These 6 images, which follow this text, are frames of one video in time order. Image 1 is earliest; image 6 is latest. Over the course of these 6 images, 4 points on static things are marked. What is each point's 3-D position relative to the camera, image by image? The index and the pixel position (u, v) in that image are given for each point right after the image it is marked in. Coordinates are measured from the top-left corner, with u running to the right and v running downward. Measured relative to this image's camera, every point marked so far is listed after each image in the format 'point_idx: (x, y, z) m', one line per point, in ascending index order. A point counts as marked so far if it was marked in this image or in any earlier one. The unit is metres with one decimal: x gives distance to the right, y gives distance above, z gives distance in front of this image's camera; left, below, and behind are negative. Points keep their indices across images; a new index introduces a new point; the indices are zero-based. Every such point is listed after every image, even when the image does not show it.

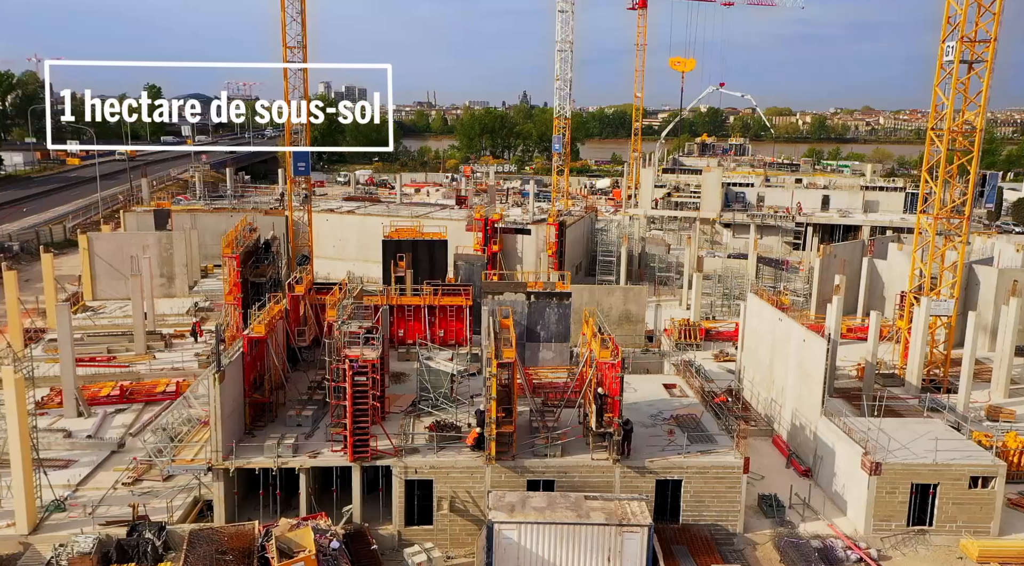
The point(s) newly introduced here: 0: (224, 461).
0: (-5.6, -3.4, +15.6) m
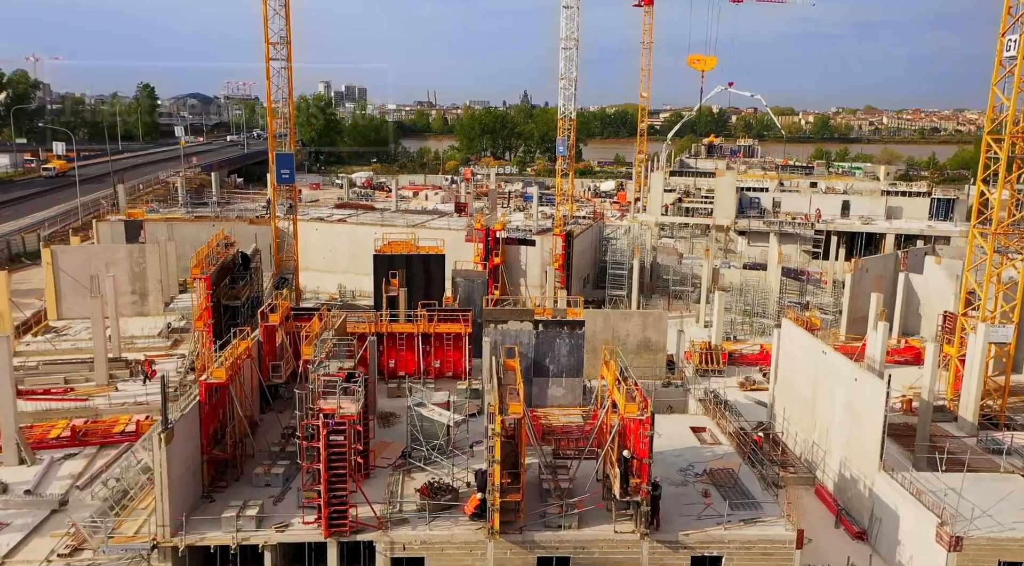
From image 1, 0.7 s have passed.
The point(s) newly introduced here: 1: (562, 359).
0: (-5.4, -4.1, +12.9) m
1: (+1.2, -1.8, +19.1) m
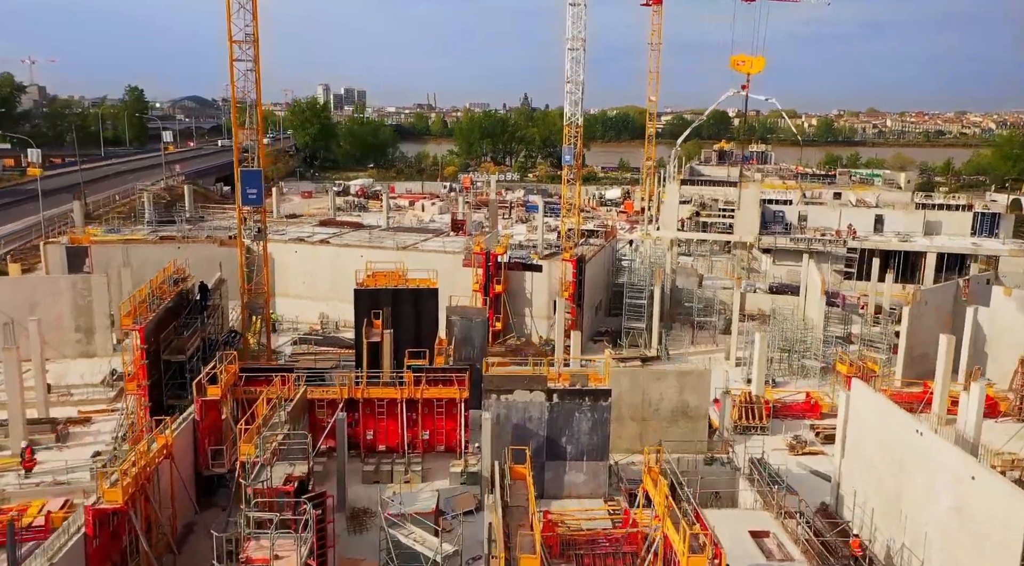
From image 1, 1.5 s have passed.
0: (-5.3, -5.1, +8.9) m
1: (+1.3, -2.9, +15.0) m
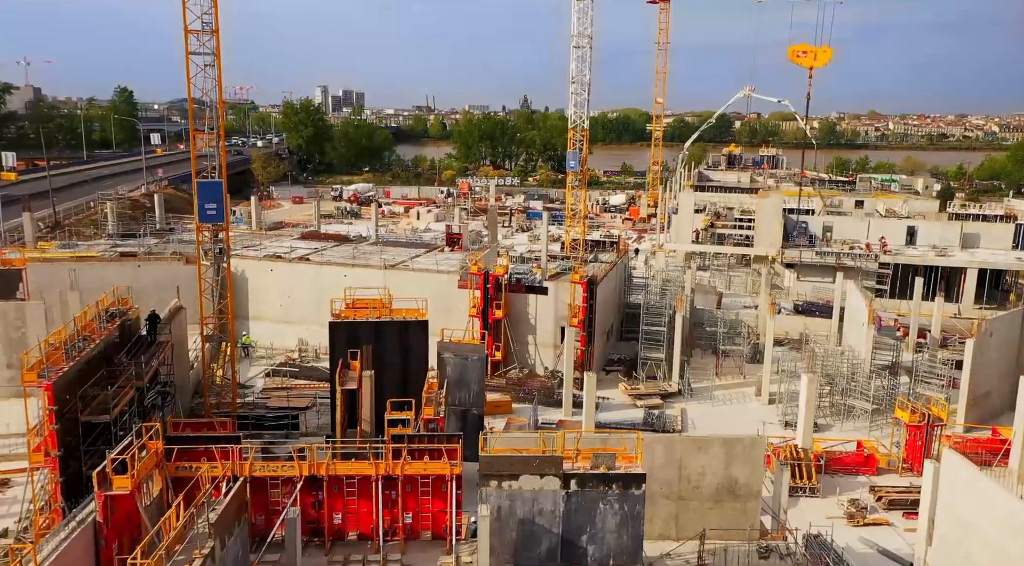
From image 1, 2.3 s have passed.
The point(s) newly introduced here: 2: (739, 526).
0: (-5.2, -5.9, +5.4) m
1: (+1.4, -3.6, +11.6) m
2: (+3.9, -4.1, +13.8) m
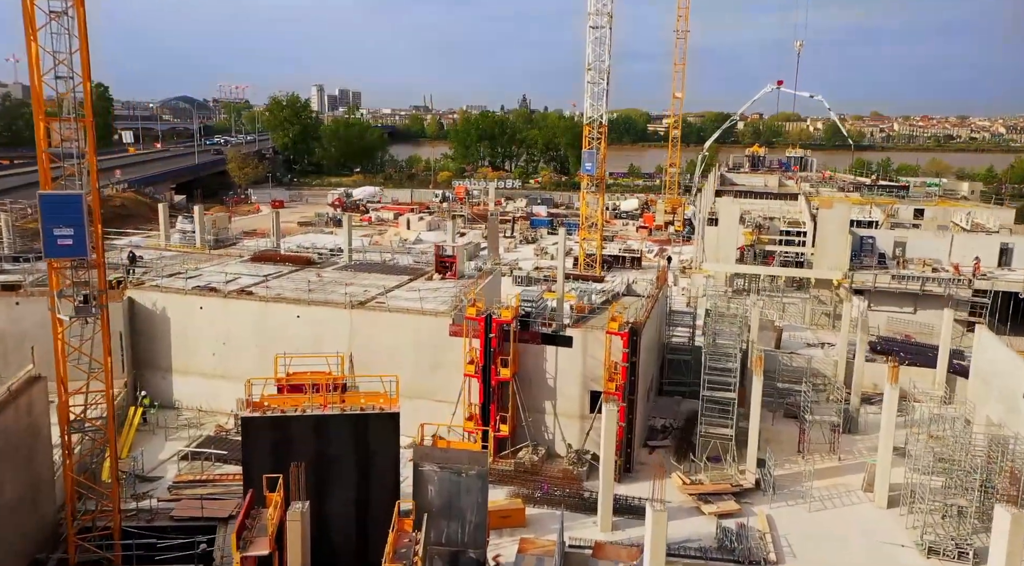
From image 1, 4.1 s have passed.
0: (-4.9, -7.0, -1.9) m
1: (+1.7, -4.8, +4.3) m
2: (+4.2, -5.2, +6.5) m
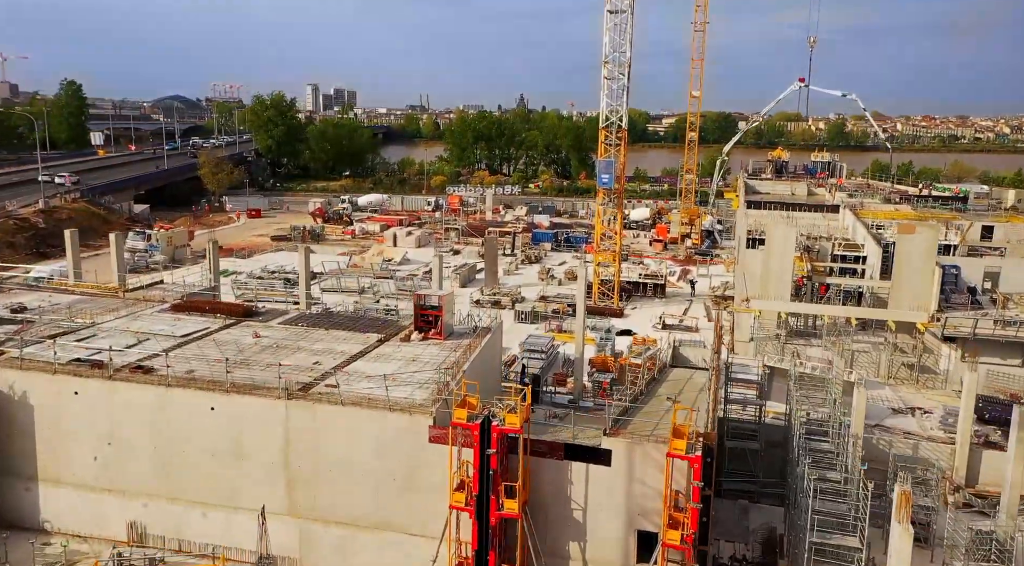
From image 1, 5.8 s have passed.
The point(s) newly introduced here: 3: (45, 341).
0: (-4.7, -8.4, -8.4) m
1: (+1.9, -6.2, -2.2) m
2: (+4.4, -6.6, +0.1) m
3: (-9.9, -1.2, +17.1) m
